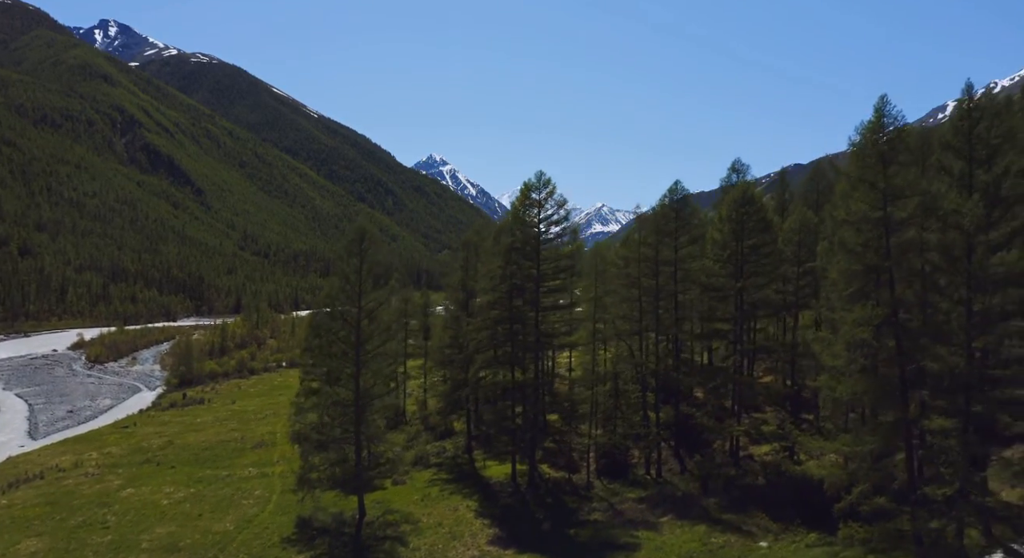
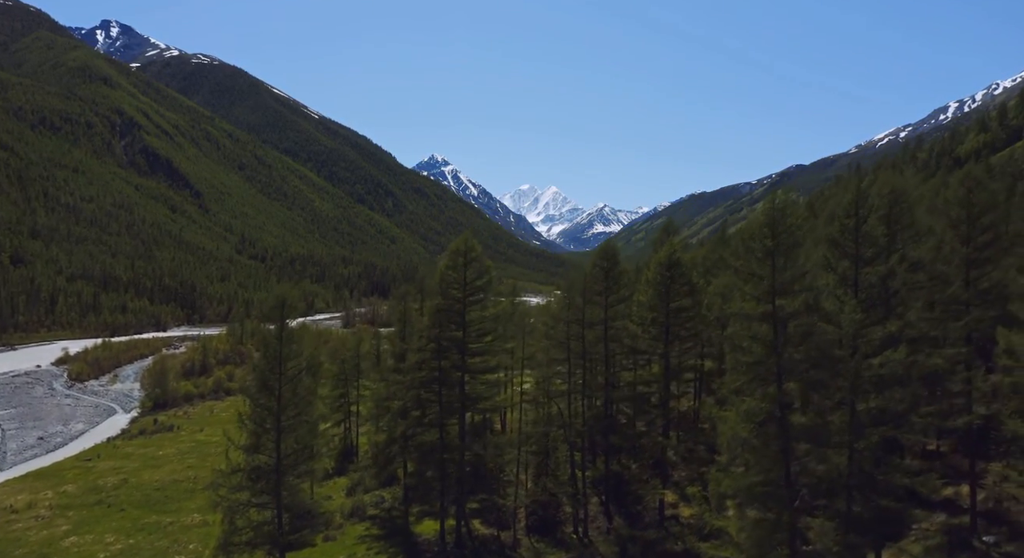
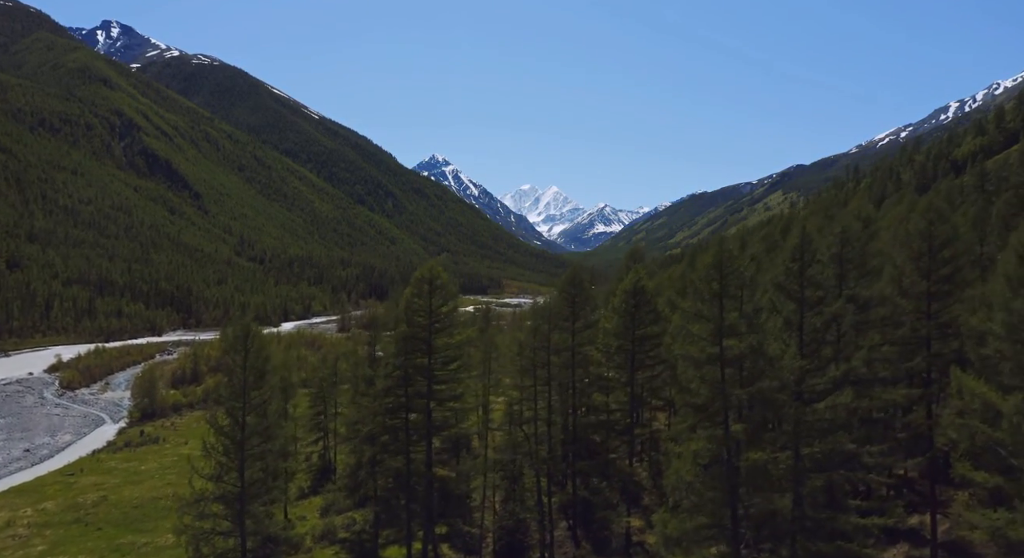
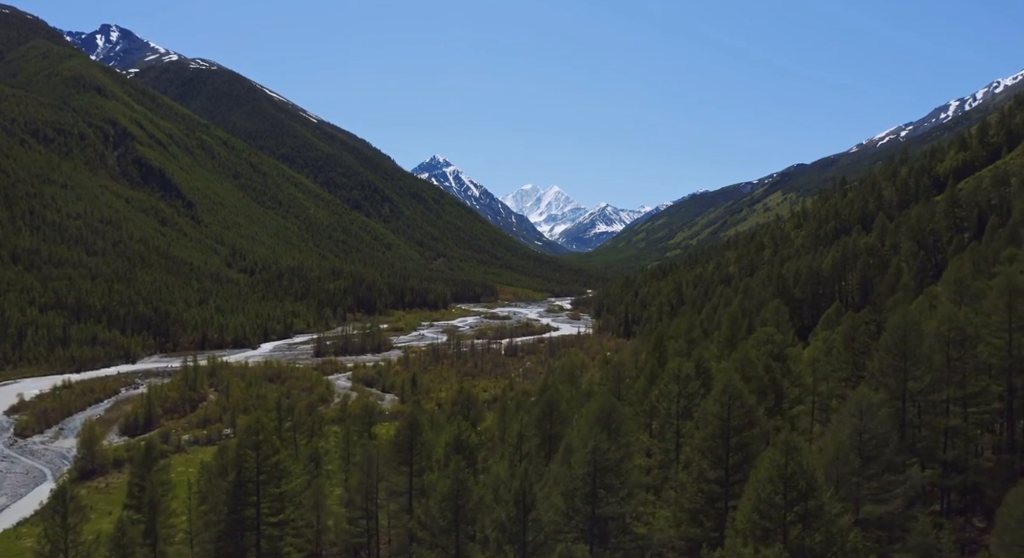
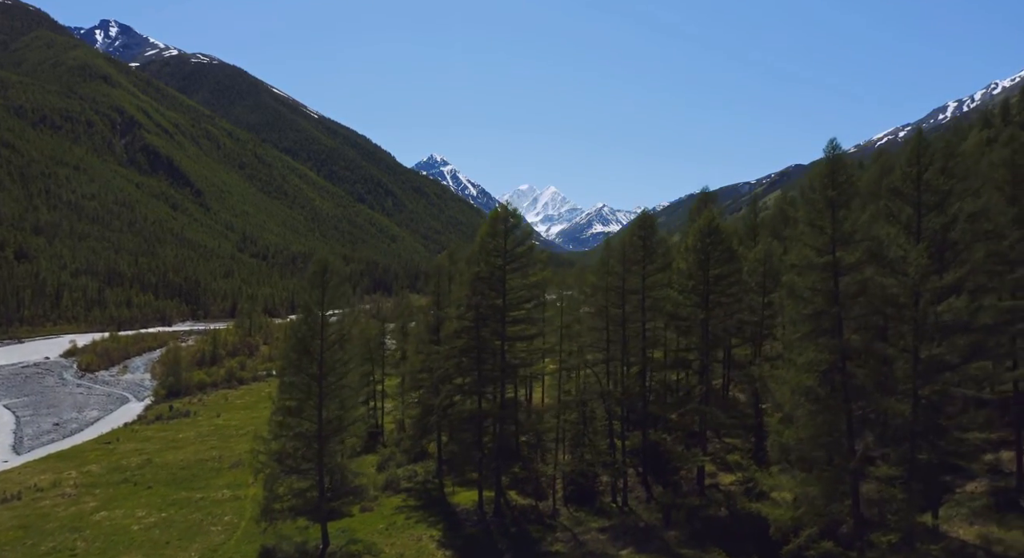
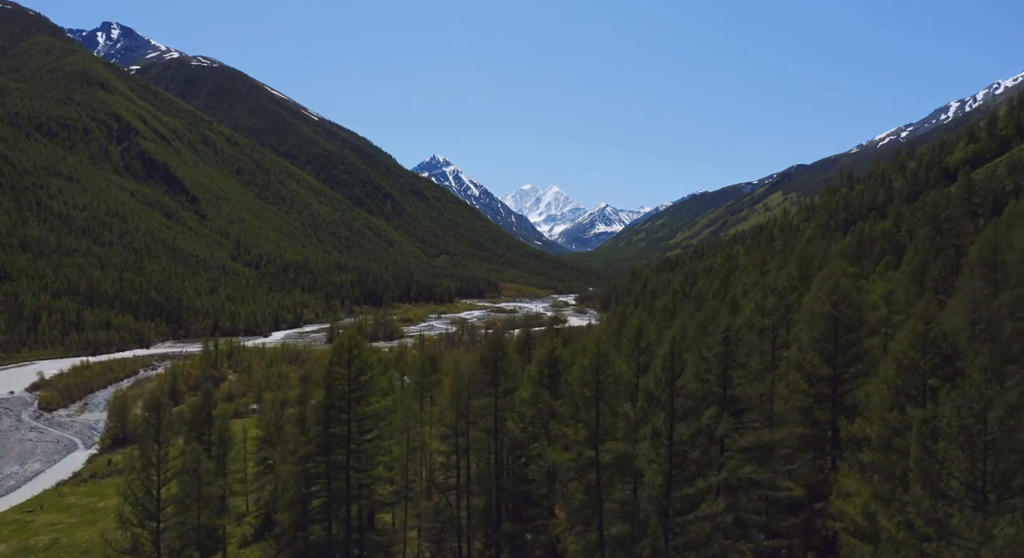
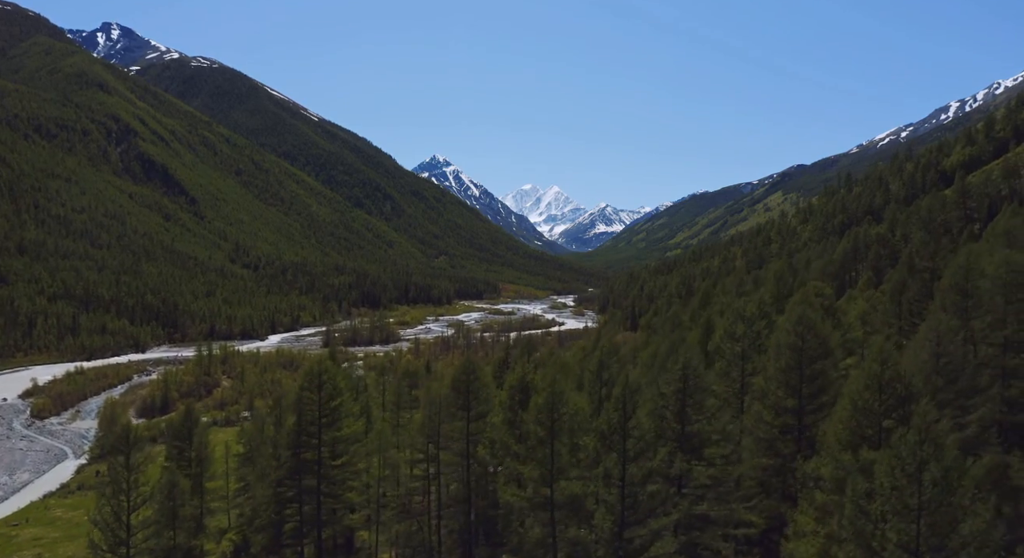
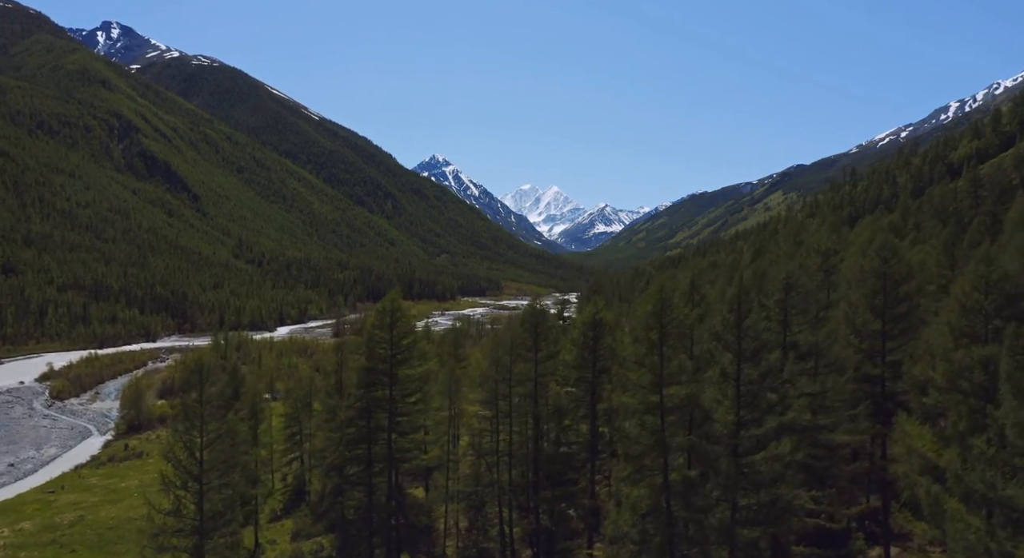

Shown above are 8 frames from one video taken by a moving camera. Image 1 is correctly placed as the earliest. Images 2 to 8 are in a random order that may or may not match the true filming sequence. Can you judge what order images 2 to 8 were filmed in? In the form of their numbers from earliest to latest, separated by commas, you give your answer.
5, 2, 3, 8, 6, 7, 4
